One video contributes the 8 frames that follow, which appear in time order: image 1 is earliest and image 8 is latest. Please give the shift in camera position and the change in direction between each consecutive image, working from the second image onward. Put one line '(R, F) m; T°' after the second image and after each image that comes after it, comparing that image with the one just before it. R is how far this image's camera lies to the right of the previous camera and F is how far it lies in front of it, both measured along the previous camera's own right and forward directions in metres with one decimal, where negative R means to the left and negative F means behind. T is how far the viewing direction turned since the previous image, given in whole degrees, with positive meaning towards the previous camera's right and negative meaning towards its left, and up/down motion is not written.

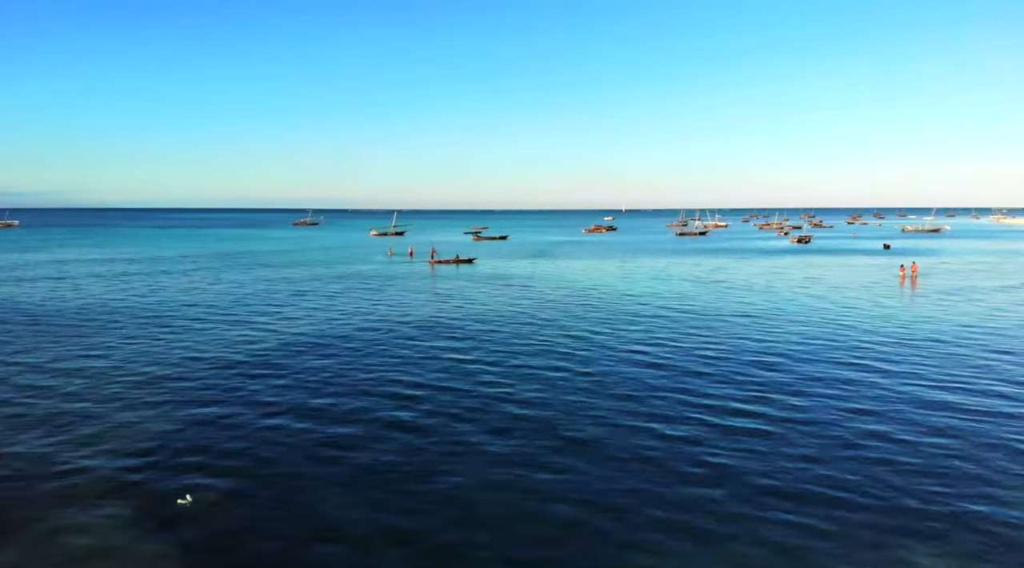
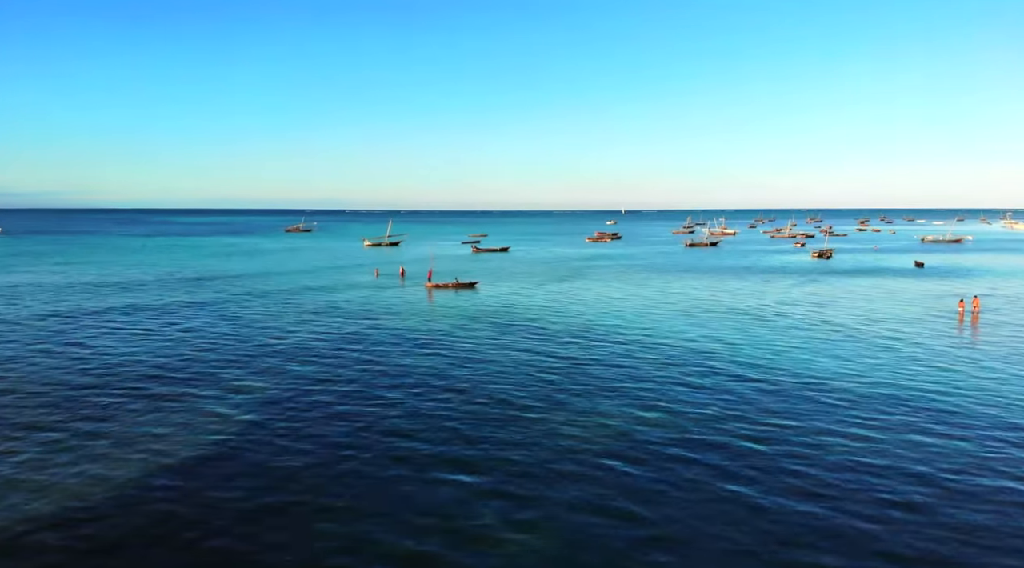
(-0.6, +7.1) m; 0°
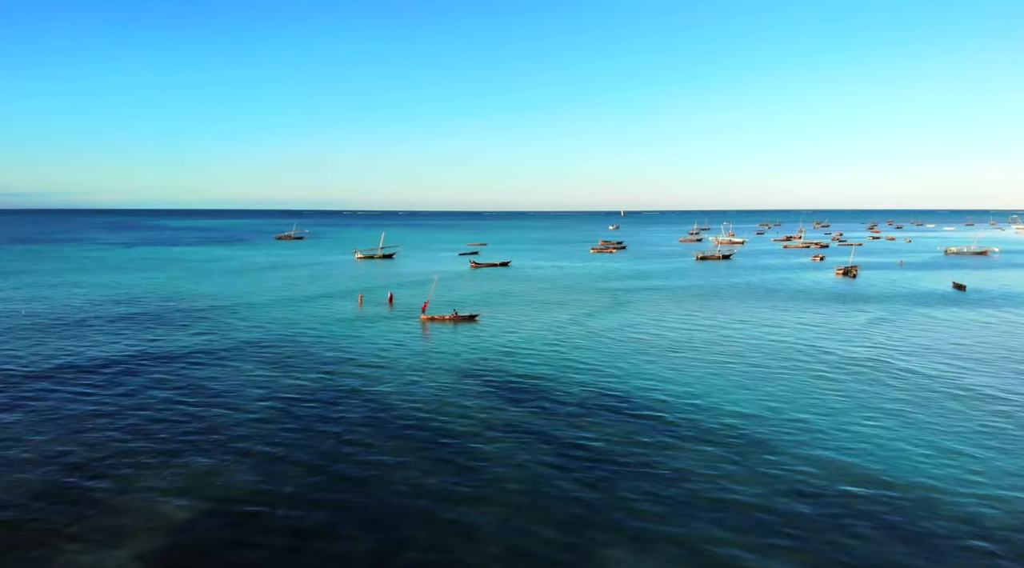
(-0.3, +7.7) m; 0°
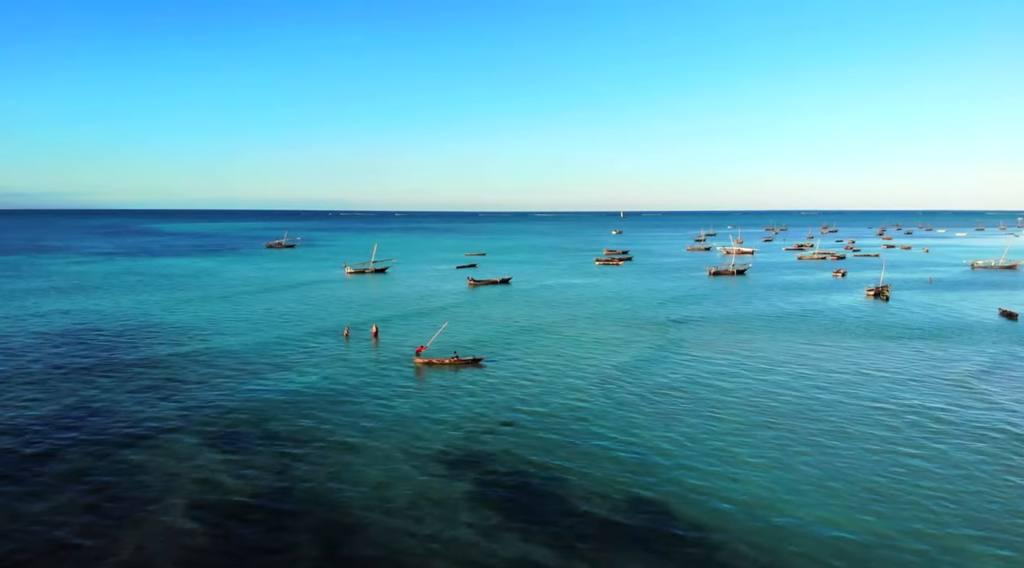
(-0.2, +8.0) m; 0°
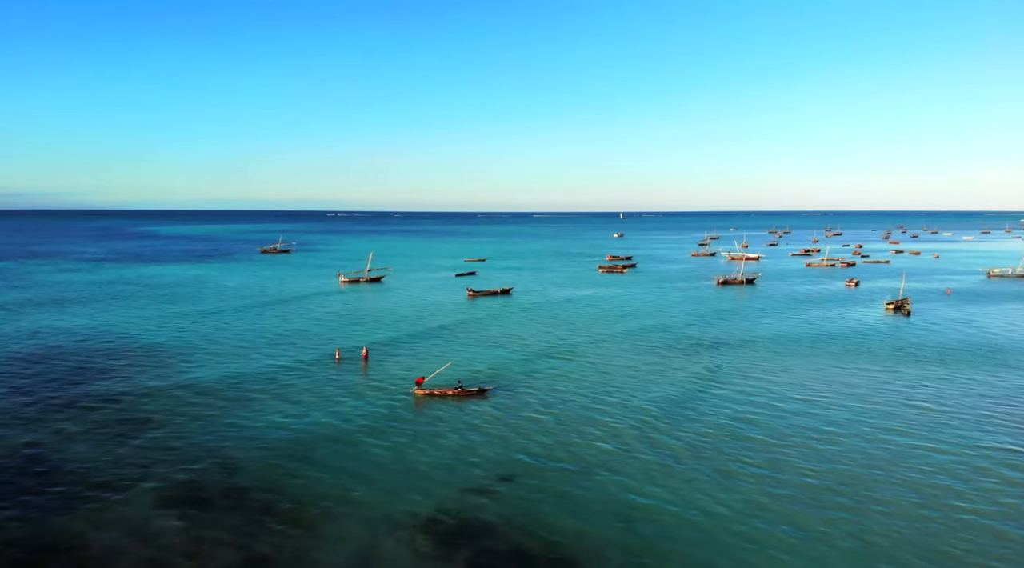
(-0.1, +4.5) m; 0°
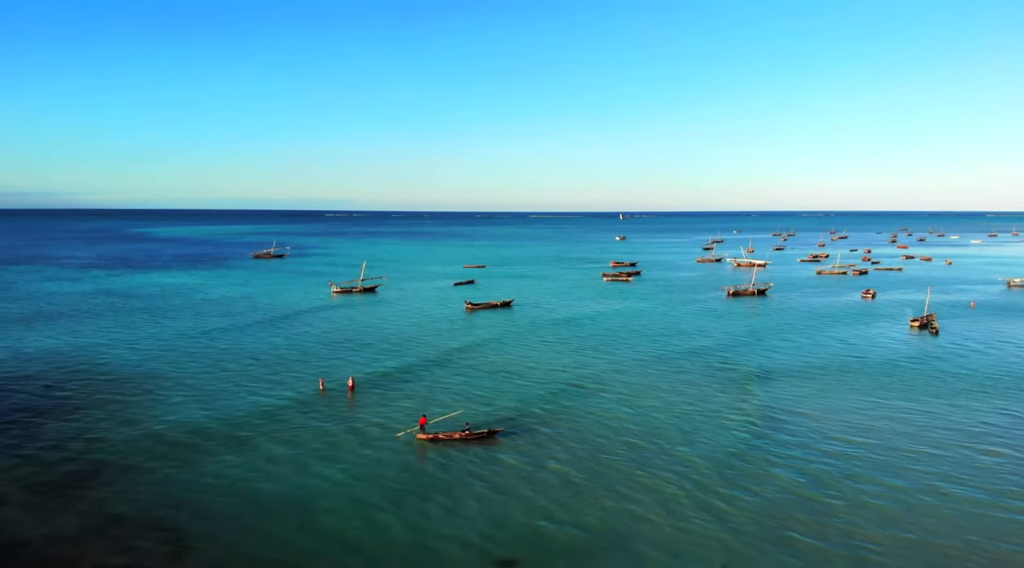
(-0.1, +5.4) m; 0°
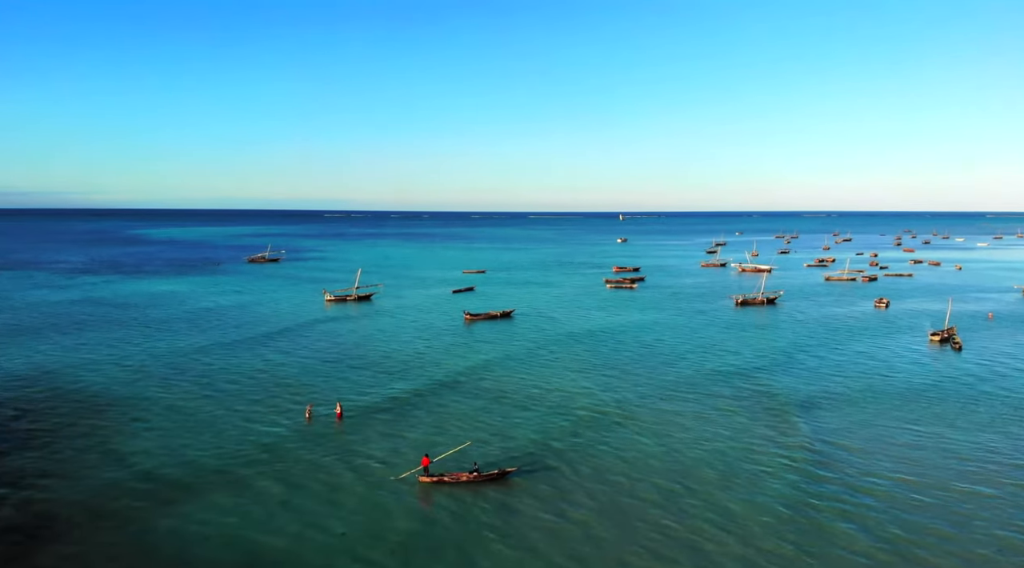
(-0.1, +4.0) m; 0°
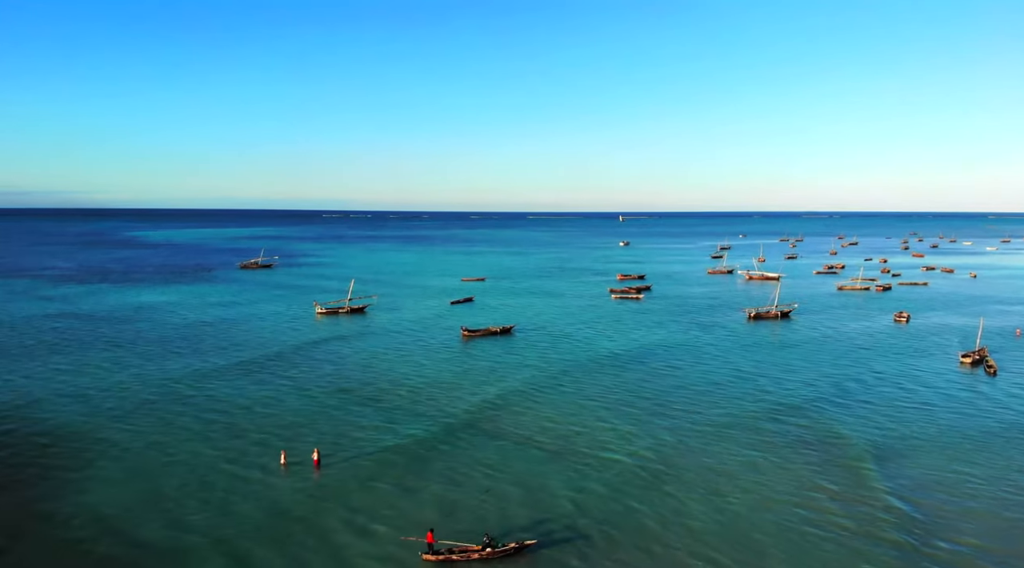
(0.0, +5.4) m; 0°
